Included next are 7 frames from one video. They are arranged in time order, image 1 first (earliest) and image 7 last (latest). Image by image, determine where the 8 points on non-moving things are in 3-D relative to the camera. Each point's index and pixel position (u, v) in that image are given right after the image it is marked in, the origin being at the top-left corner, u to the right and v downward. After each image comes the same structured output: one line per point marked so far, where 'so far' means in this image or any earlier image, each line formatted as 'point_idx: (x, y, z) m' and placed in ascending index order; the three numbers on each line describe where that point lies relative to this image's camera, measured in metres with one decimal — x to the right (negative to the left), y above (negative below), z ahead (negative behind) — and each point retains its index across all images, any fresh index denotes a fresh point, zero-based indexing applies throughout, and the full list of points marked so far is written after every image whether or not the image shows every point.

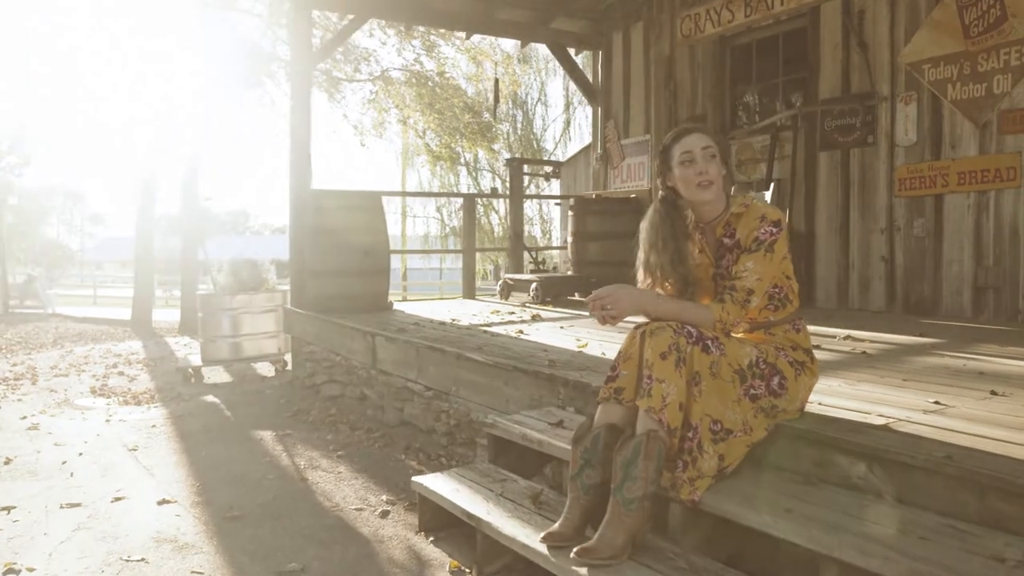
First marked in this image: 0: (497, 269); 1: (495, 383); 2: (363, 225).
0: (-0.4, +0.4, +16.9) m
1: (-0.1, -0.4, +3.9) m
2: (-1.2, +0.5, +6.8) m
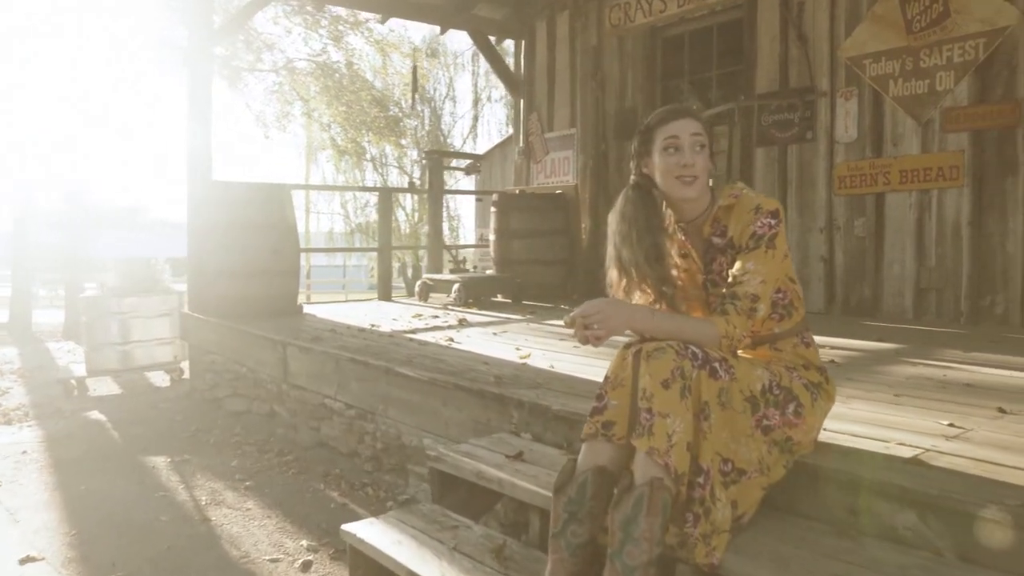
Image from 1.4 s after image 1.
0: (-2.1, +0.4, +16.3) m
1: (-0.3, -0.5, +3.4) m
2: (-1.8, +0.5, +6.2) m
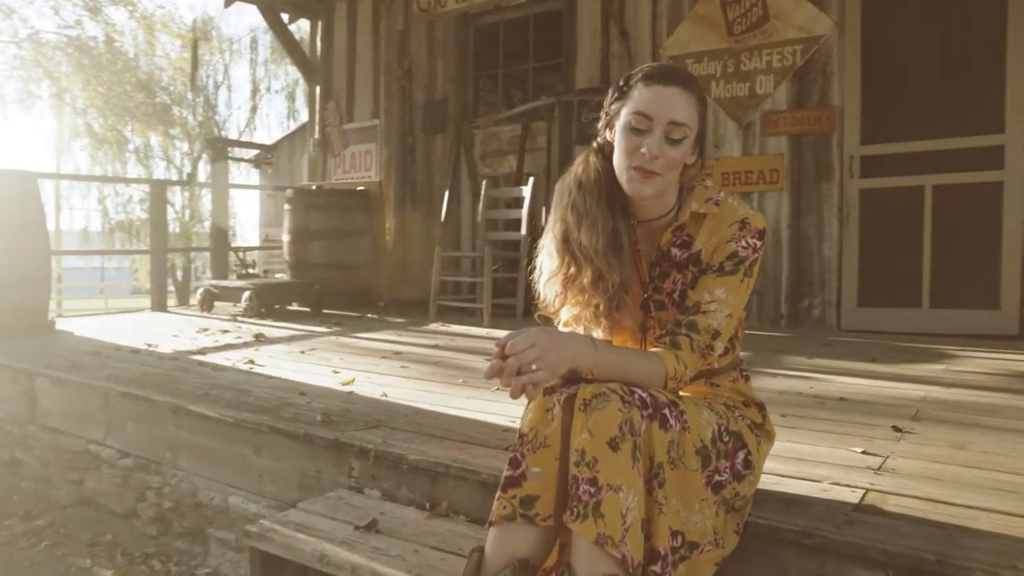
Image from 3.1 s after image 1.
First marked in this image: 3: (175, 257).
0: (-5.9, +0.3, +14.7) m
1: (-0.9, -0.5, +2.6) m
2: (-3.0, +0.4, +5.0) m
3: (-6.1, +0.6, +15.0) m
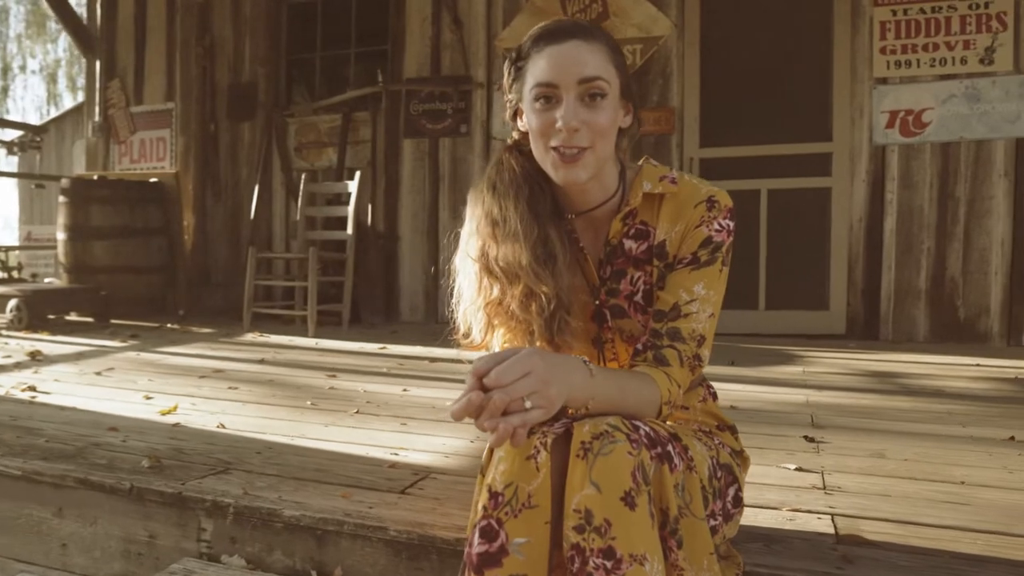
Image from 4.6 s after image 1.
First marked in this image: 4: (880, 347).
0: (-9.0, +0.2, +12.5) m
1: (-1.2, -0.5, +2.0) m
2: (-3.8, +0.3, +3.8) m
3: (-9.2, +0.4, +12.8) m
4: (+2.1, -0.3, +4.8) m
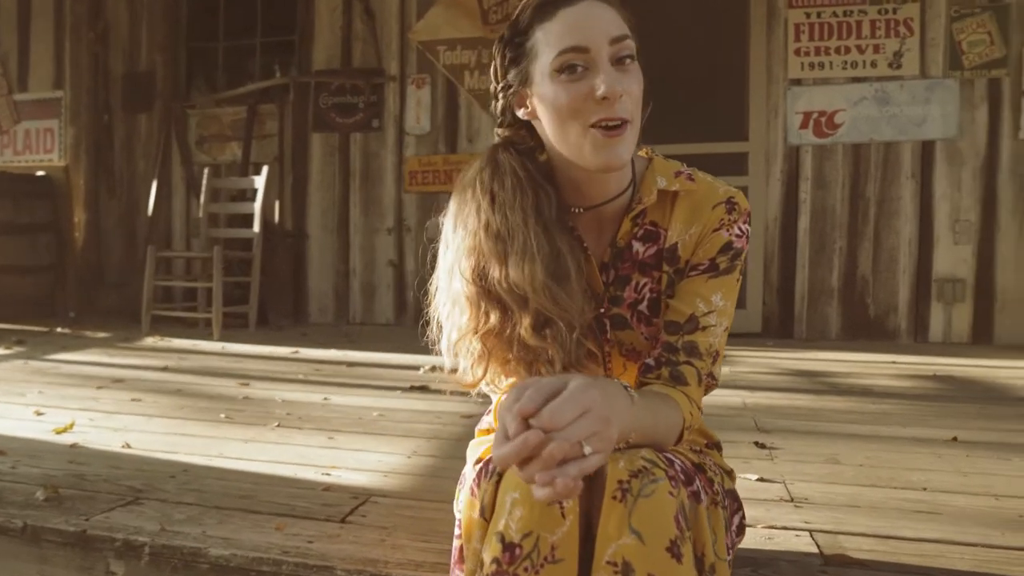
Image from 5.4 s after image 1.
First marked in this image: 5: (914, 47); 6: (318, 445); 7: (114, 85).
0: (-10.2, +0.1, +11.2) m
1: (-1.3, -0.5, +1.7) m
2: (-4.1, +0.3, +3.1) m
3: (-10.5, +0.4, +11.5) m
4: (+1.7, -0.3, +4.9) m
5: (+2.3, +1.4, +4.9) m
6: (-0.6, -0.4, +2.4) m
7: (-2.9, +1.5, +6.1) m
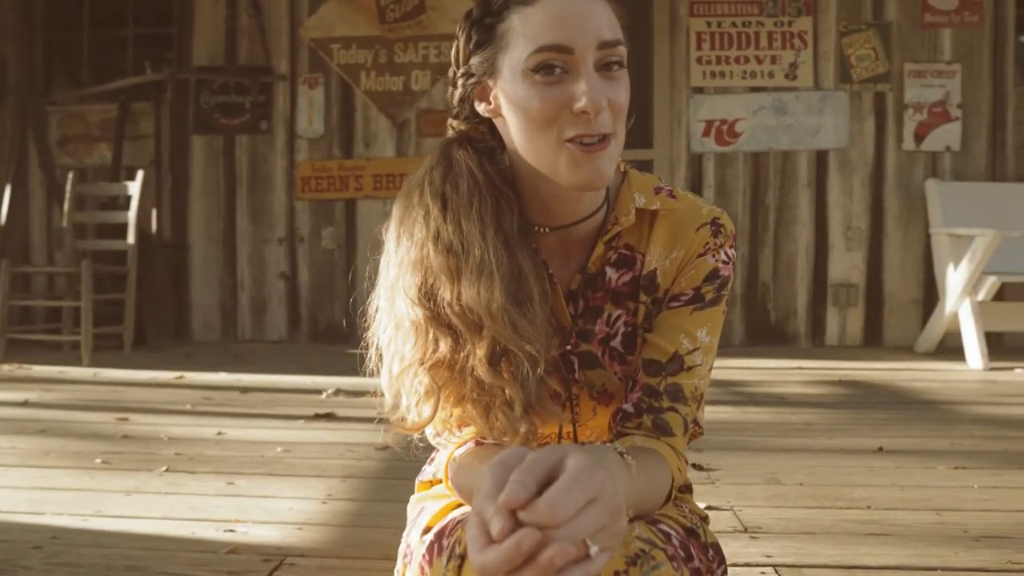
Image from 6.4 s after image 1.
0: (-11.5, -0.1, +9.5) m
1: (-1.3, -0.6, +1.3) m
2: (-4.4, +0.2, +2.4) m
3: (-11.8, +0.1, +9.7) m
4: (+1.1, -0.4, +4.8) m
5: (+1.8, +1.4, +5.0) m
6: (-0.7, -0.5, +2.0) m
7: (-3.6, +1.4, +5.4) m
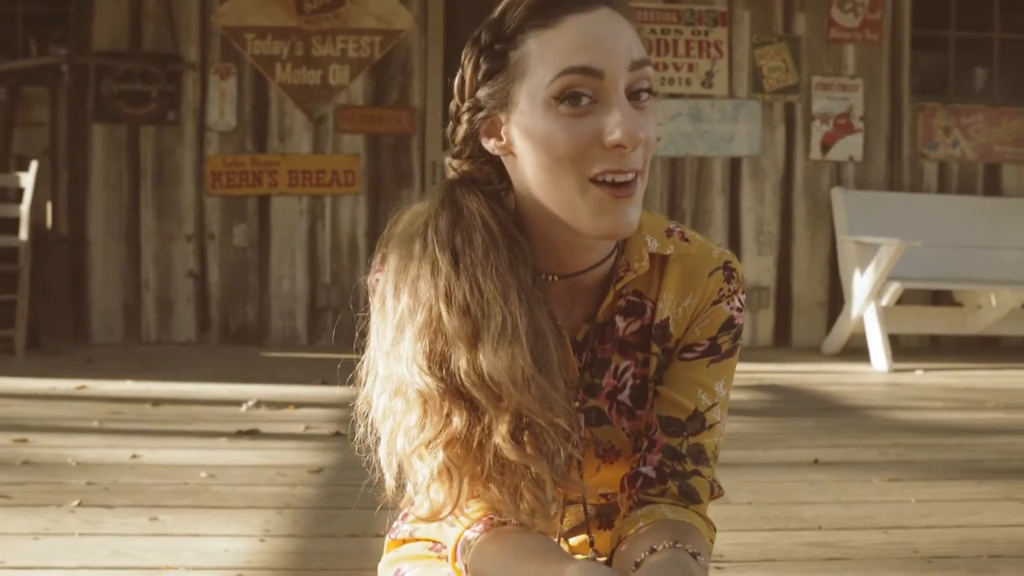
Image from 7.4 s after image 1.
0: (-12.4, 0.0, +8.1) m
1: (-1.4, -0.7, +1.1) m
2: (-4.5, +0.2, +1.8) m
3: (-12.8, +0.2, +8.2) m
4: (+0.7, -0.4, +4.9) m
5: (+1.3, +1.3, +5.1) m
6: (-0.8, -0.6, +1.9) m
7: (-4.0, +1.4, +4.9) m
